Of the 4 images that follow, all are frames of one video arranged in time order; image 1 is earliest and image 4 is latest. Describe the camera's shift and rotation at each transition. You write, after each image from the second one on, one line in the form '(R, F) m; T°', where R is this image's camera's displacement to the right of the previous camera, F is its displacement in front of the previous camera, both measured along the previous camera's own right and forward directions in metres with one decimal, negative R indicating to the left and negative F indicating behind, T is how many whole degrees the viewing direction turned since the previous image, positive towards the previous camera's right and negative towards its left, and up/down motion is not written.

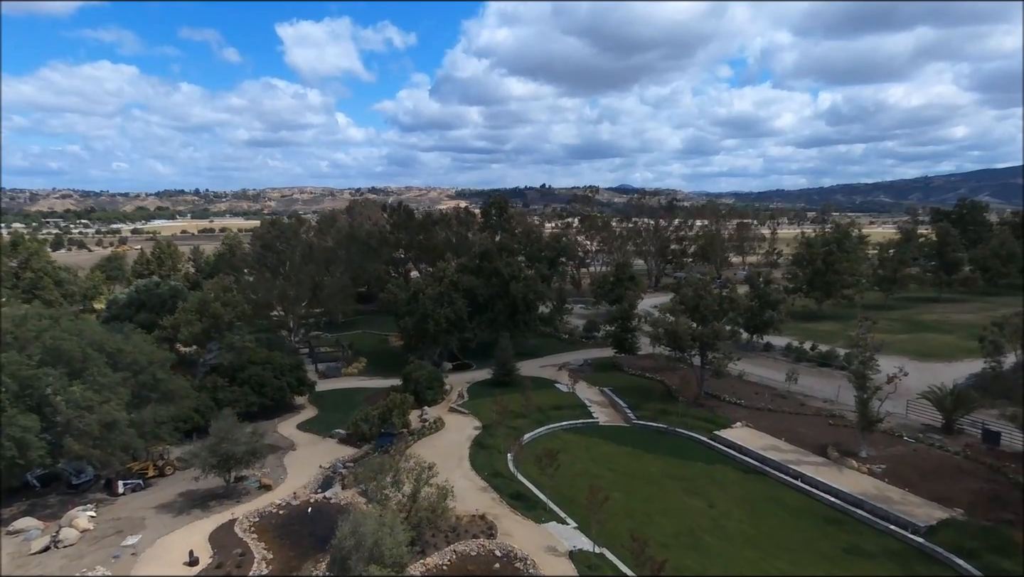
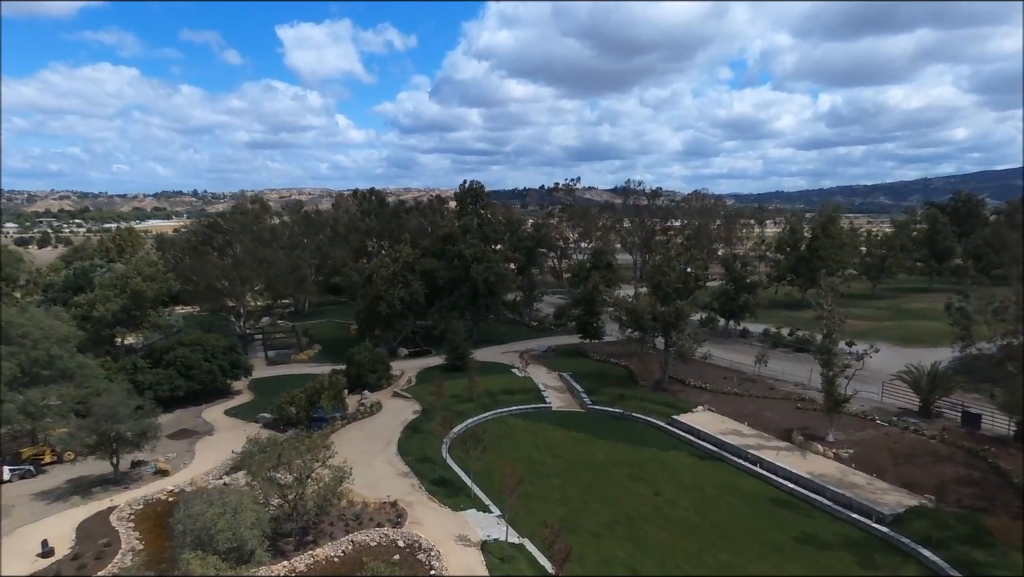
(+2.4, +2.3) m; 0°
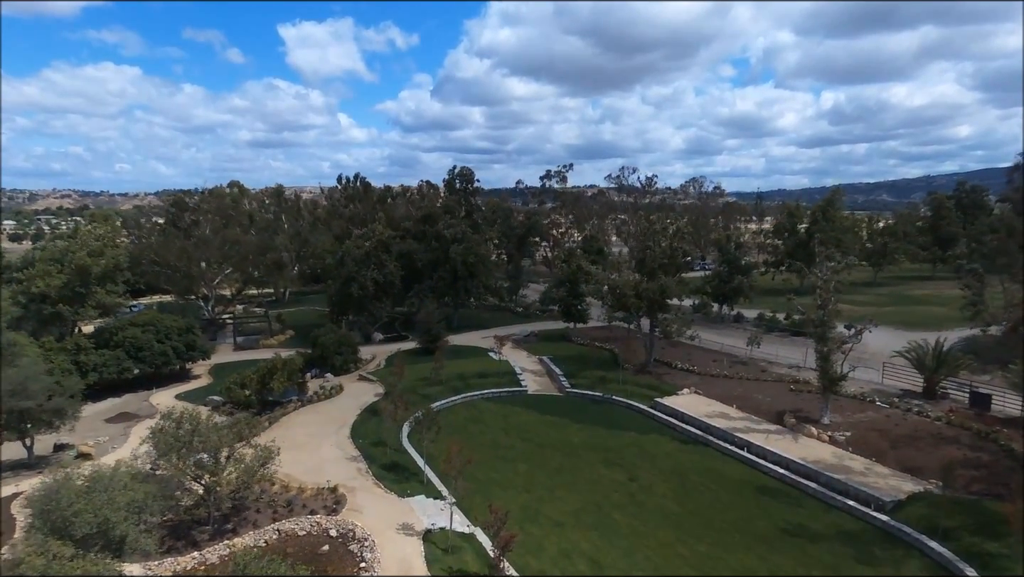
(+1.2, +2.1) m; 0°
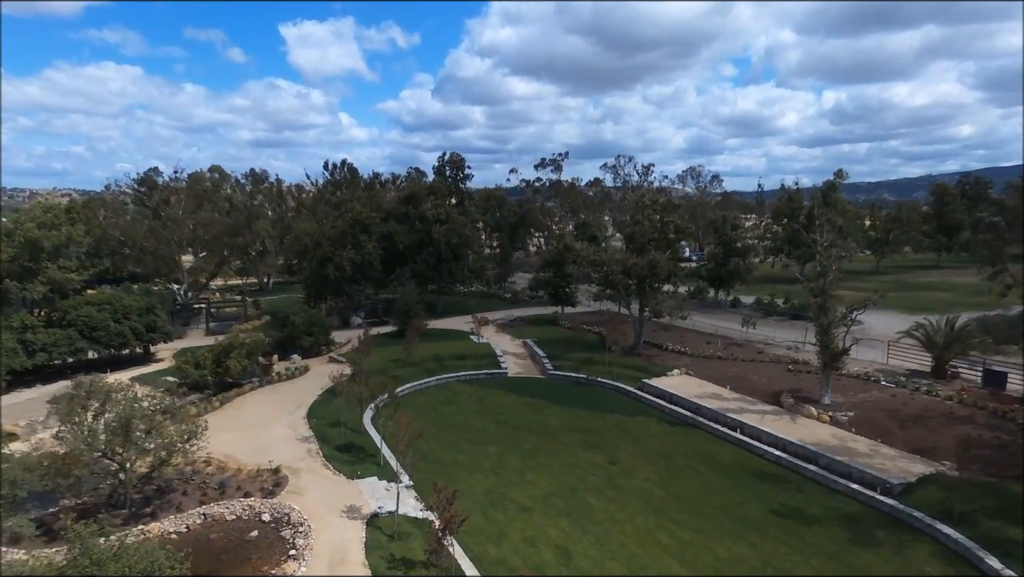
(+0.9, +1.8) m; 0°
